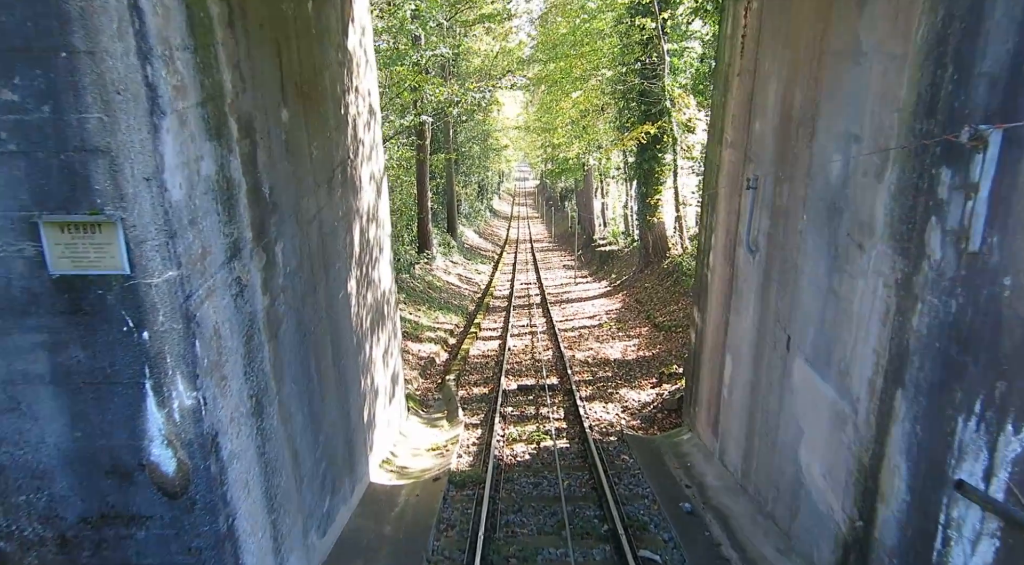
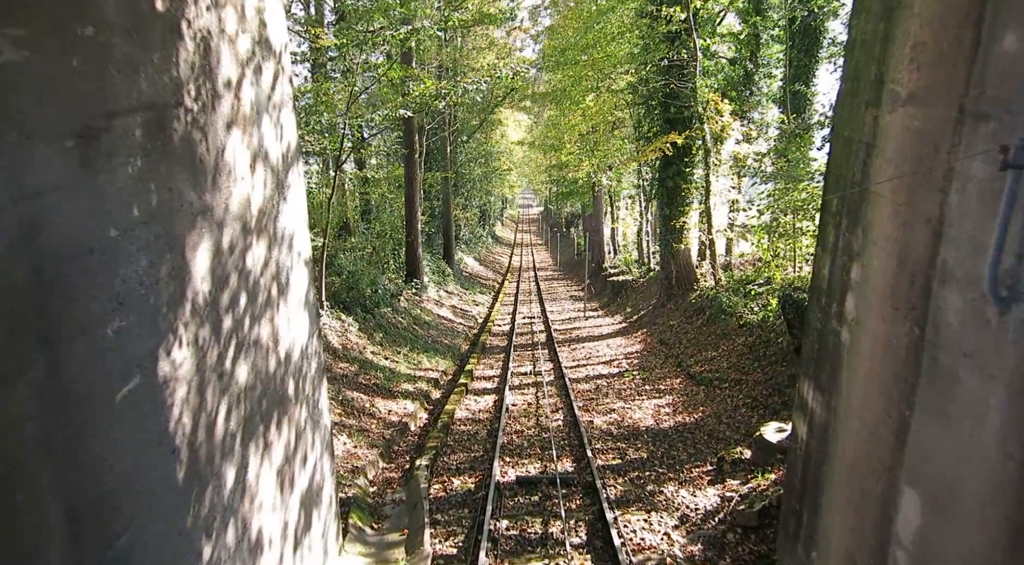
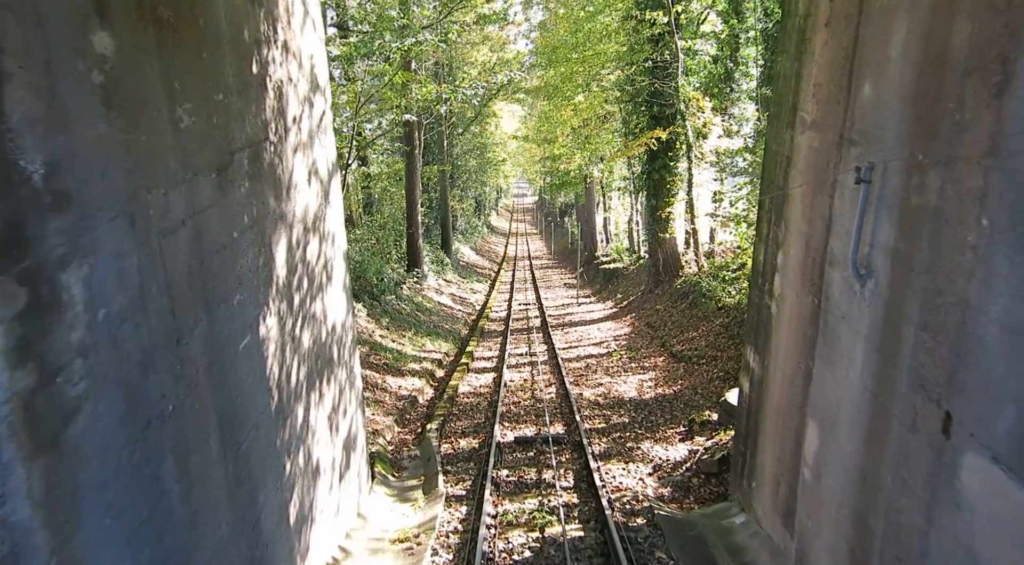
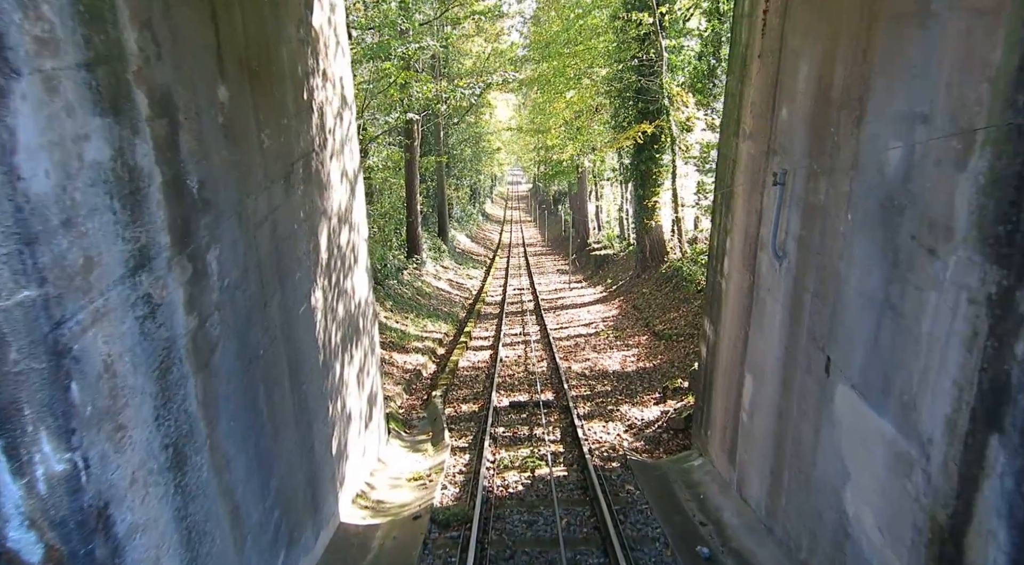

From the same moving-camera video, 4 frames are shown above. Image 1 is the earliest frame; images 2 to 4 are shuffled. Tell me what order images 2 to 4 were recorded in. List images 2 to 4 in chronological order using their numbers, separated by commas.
4, 3, 2
